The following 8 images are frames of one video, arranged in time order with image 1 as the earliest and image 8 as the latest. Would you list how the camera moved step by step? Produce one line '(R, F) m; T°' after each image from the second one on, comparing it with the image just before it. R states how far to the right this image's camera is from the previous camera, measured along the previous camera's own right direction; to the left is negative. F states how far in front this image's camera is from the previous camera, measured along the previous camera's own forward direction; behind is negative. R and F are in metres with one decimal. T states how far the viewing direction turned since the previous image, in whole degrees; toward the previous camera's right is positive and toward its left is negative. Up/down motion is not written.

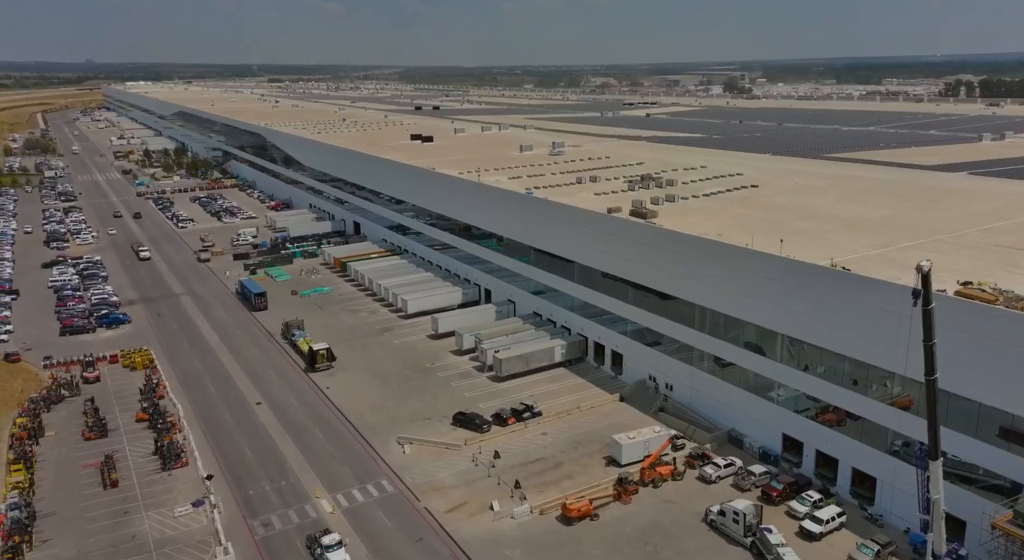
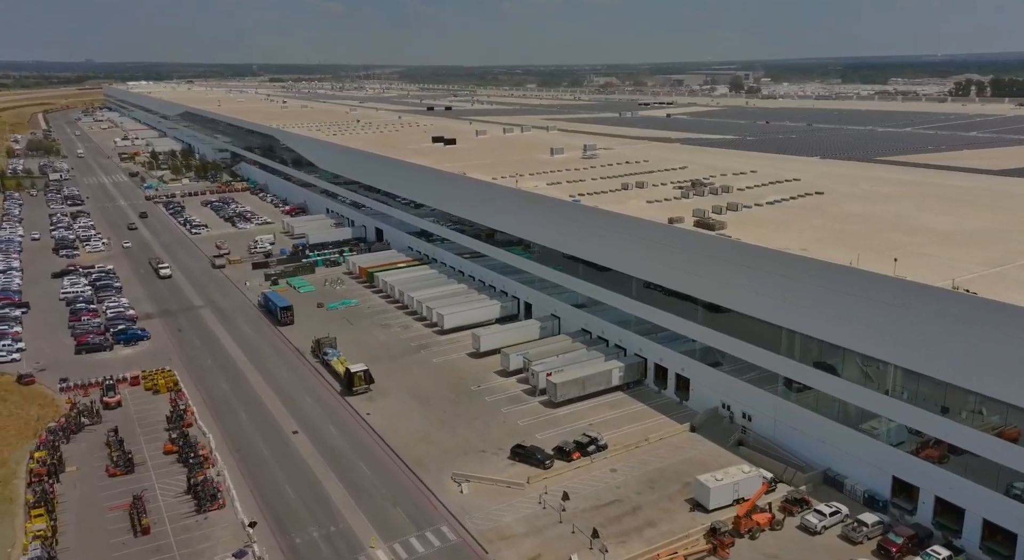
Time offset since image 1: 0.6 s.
(-1.5, +1.7) m; 0°
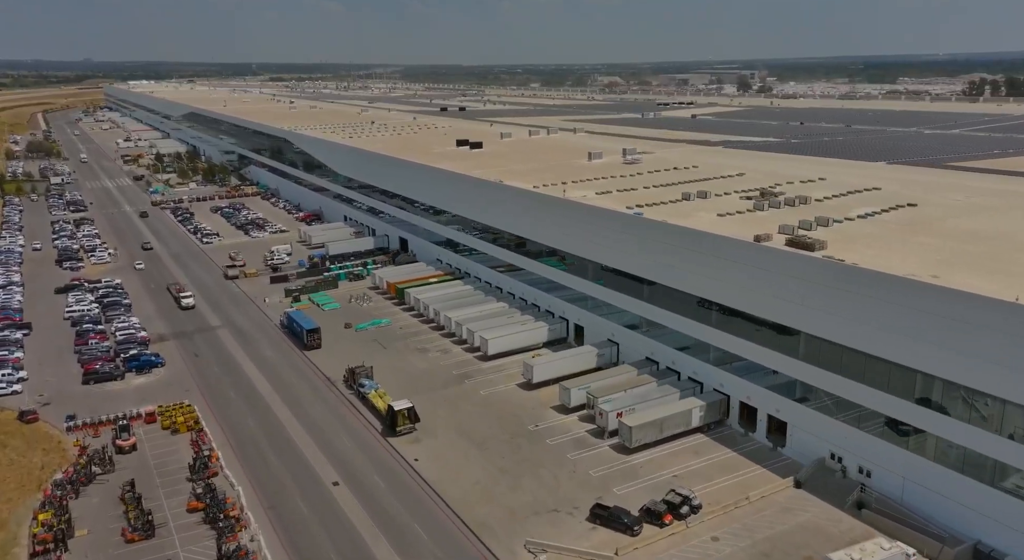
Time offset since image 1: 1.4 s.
(-1.6, +2.4) m; 0°
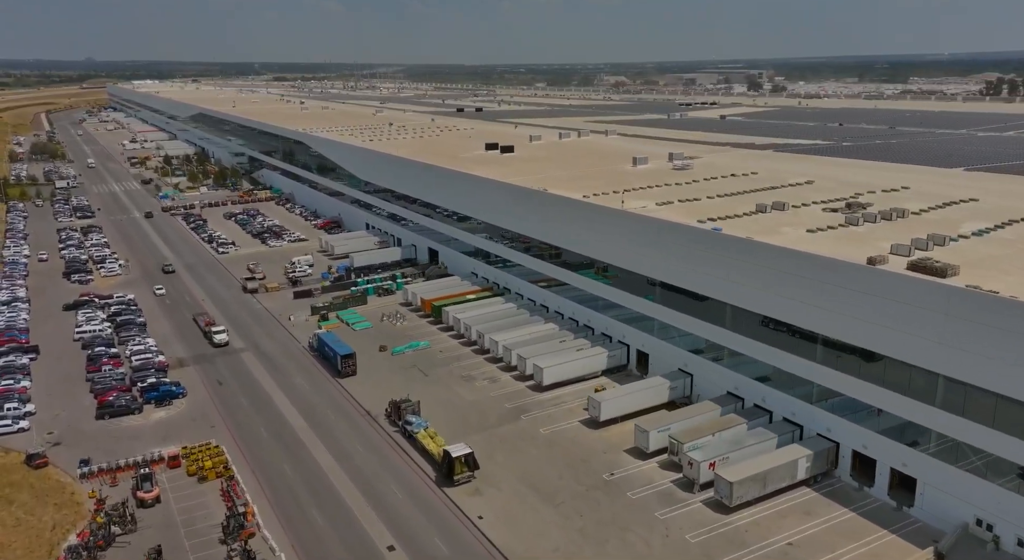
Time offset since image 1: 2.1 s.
(-1.6, +2.3) m; 0°
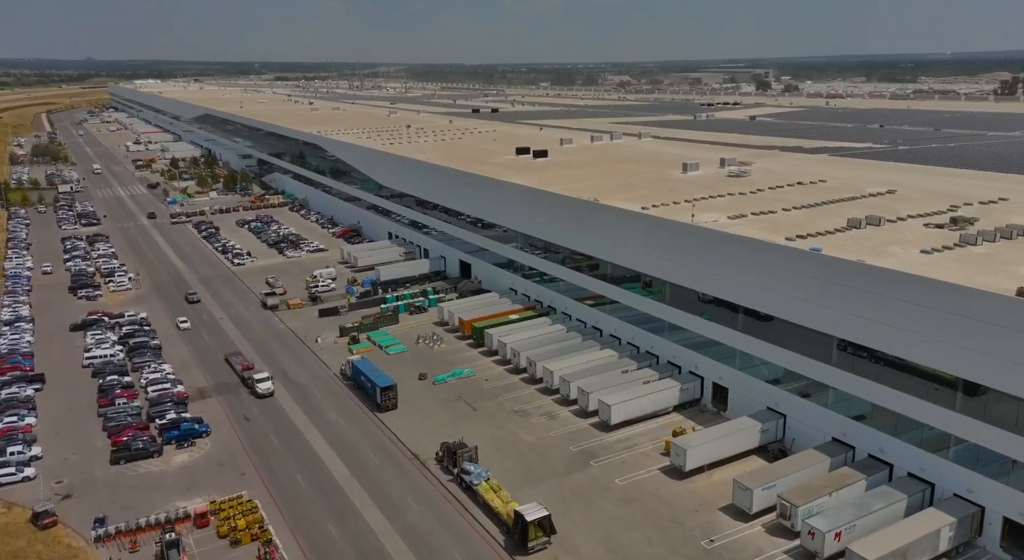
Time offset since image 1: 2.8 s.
(-1.6, +2.3) m; 0°
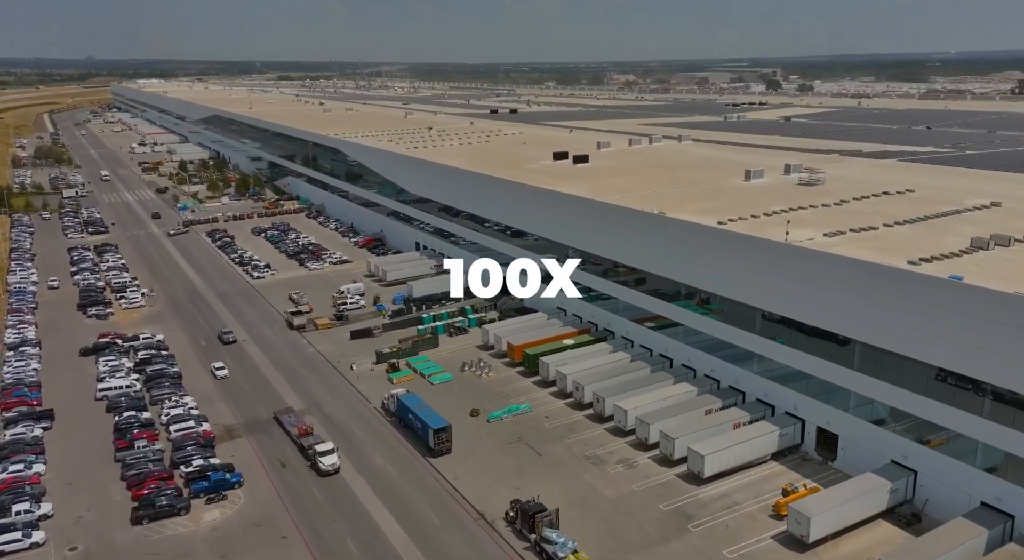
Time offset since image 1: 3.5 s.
(-1.7, +2.4) m; 0°
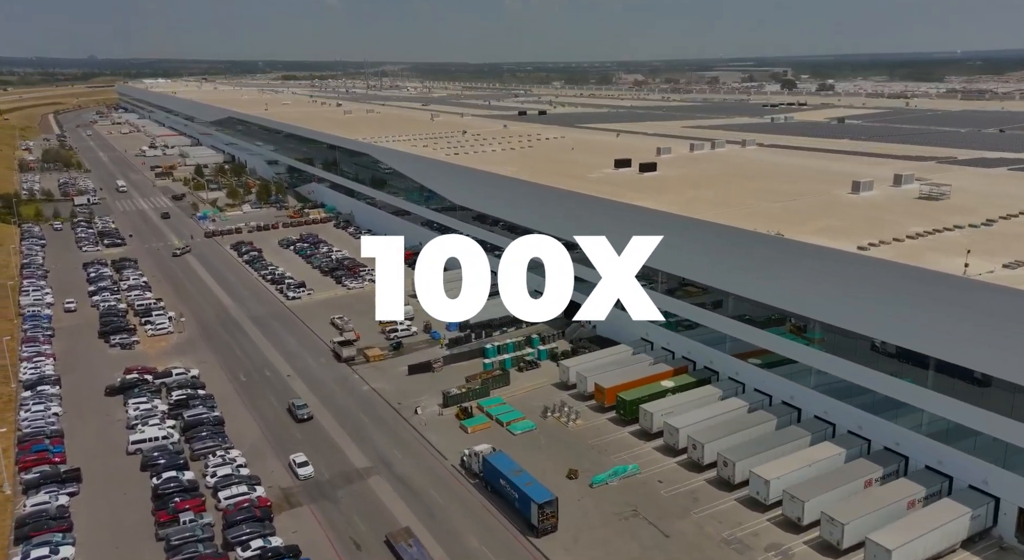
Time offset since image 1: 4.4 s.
(-2.4, +3.1) m; 0°
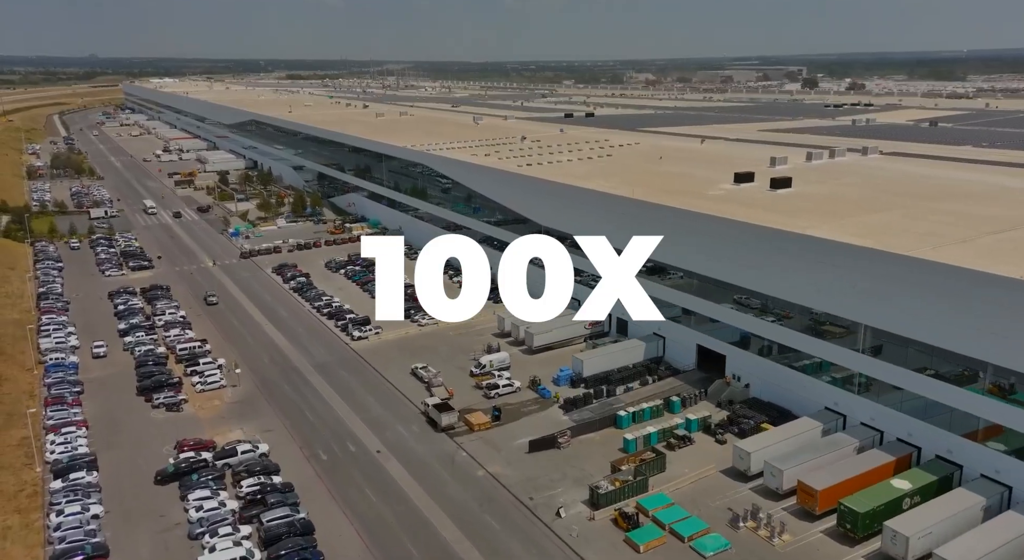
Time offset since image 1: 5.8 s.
(-3.7, +4.9) m; 0°
